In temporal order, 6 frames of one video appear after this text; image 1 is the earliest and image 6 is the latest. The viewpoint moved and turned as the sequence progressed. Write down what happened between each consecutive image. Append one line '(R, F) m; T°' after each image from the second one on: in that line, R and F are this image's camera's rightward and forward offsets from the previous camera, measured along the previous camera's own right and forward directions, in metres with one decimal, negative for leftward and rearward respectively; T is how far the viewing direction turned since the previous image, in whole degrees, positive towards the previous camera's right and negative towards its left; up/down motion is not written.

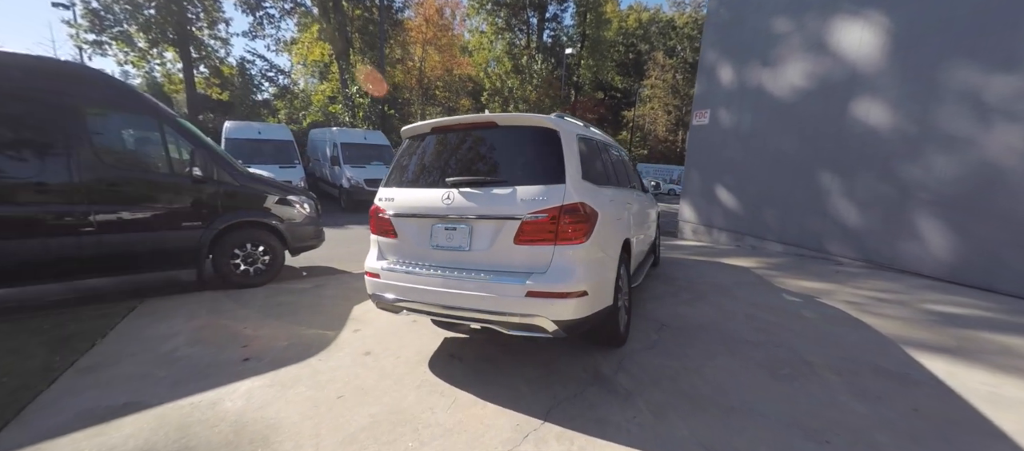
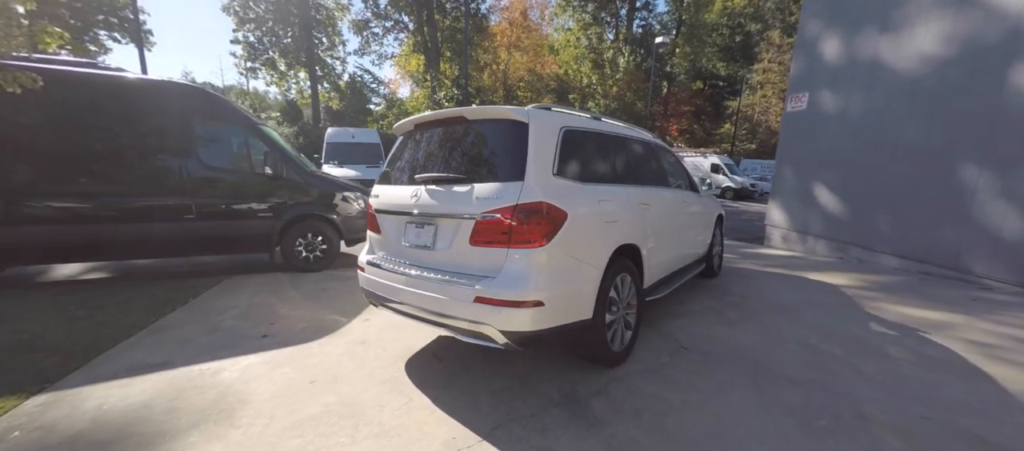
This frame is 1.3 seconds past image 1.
(+0.8, +0.3) m; -14°
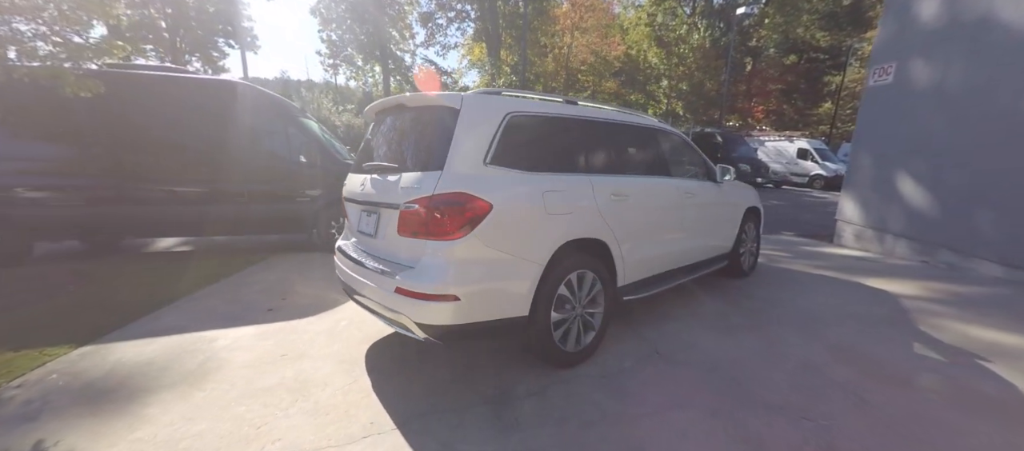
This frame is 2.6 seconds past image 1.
(+0.9, +0.2) m; -11°
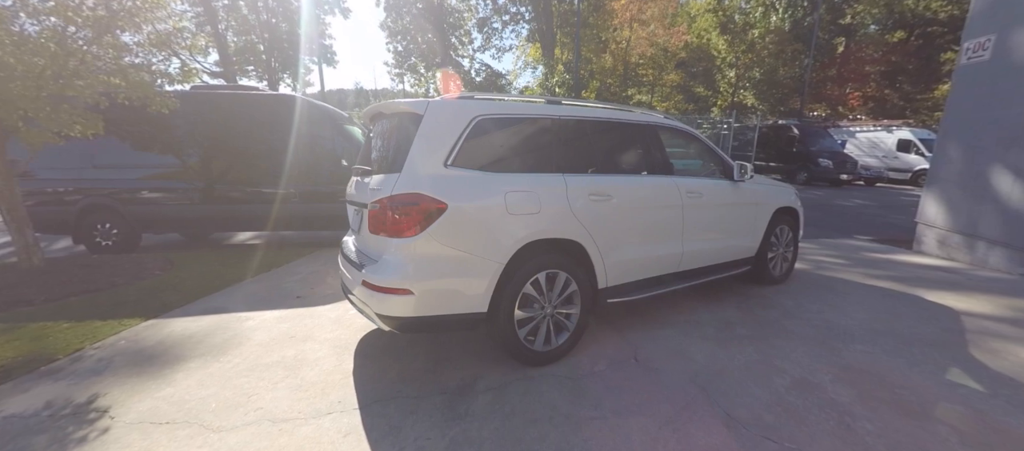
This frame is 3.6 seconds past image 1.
(+0.7, 0.0) m; -10°
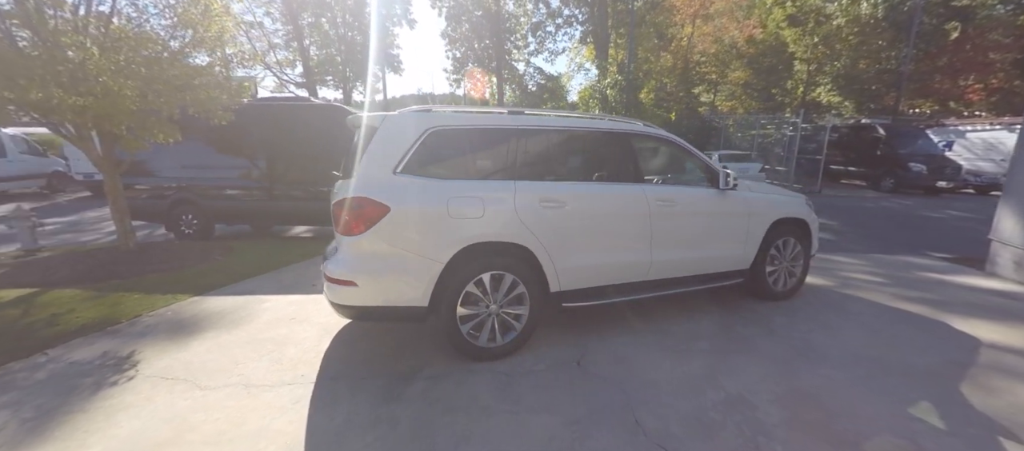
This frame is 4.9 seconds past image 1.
(+0.9, -0.1) m; -10°
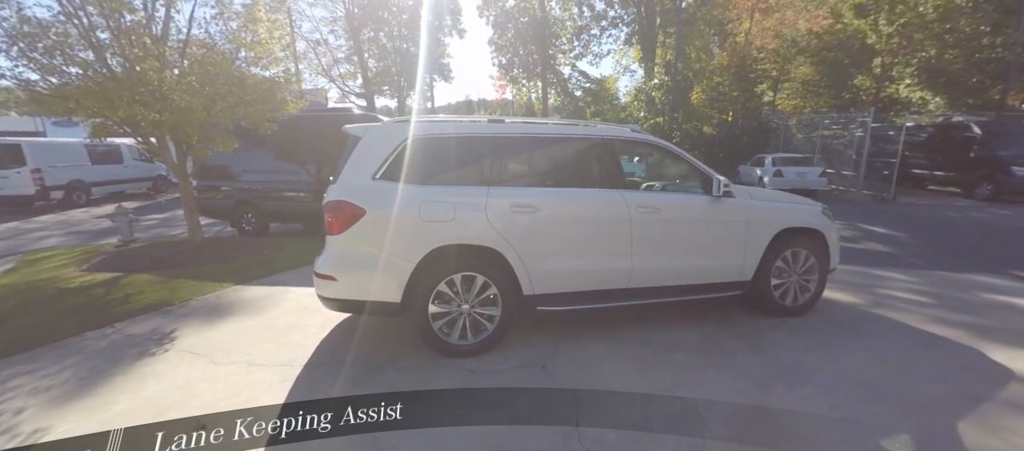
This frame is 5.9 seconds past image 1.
(+0.6, -0.1) m; -8°
